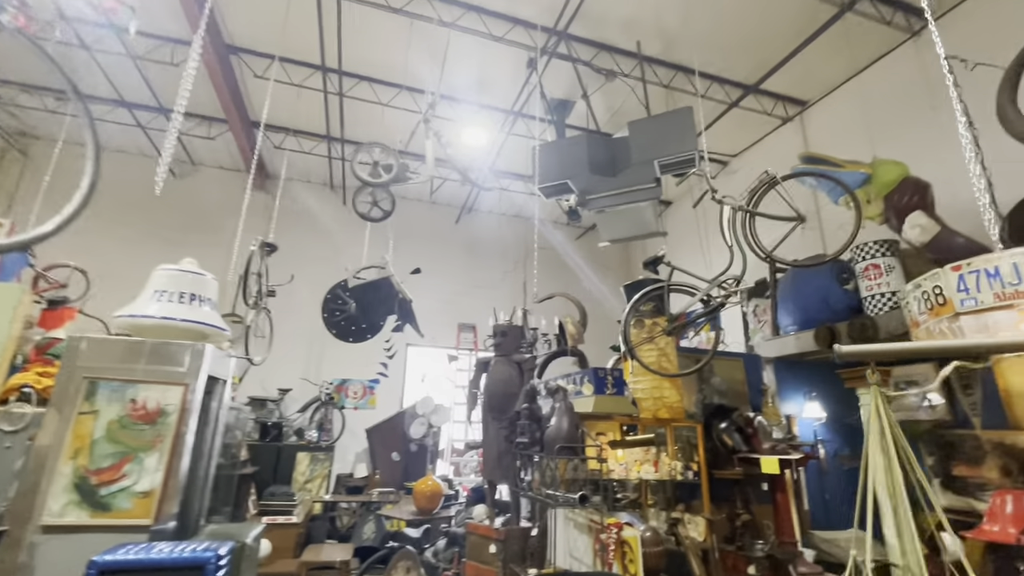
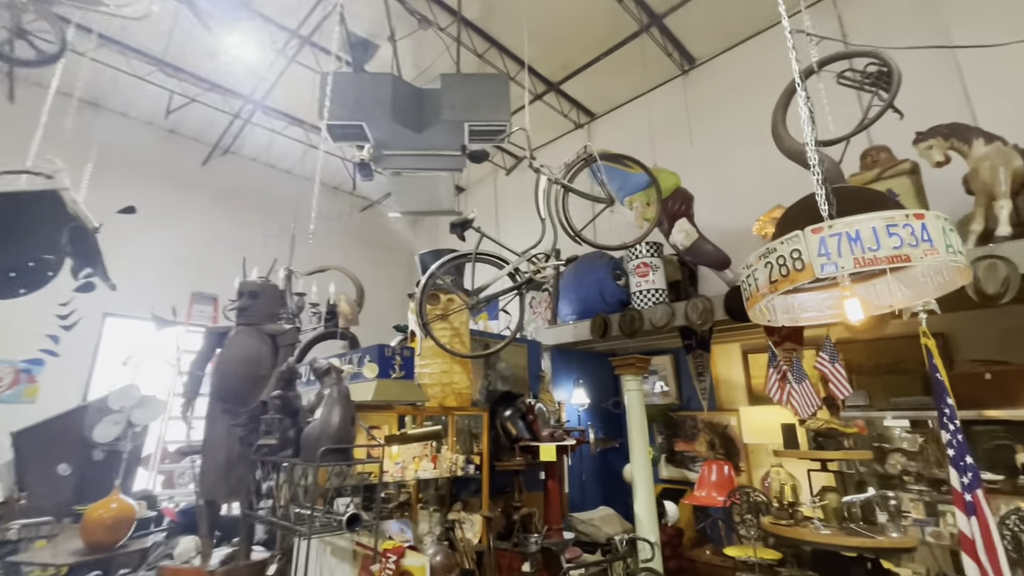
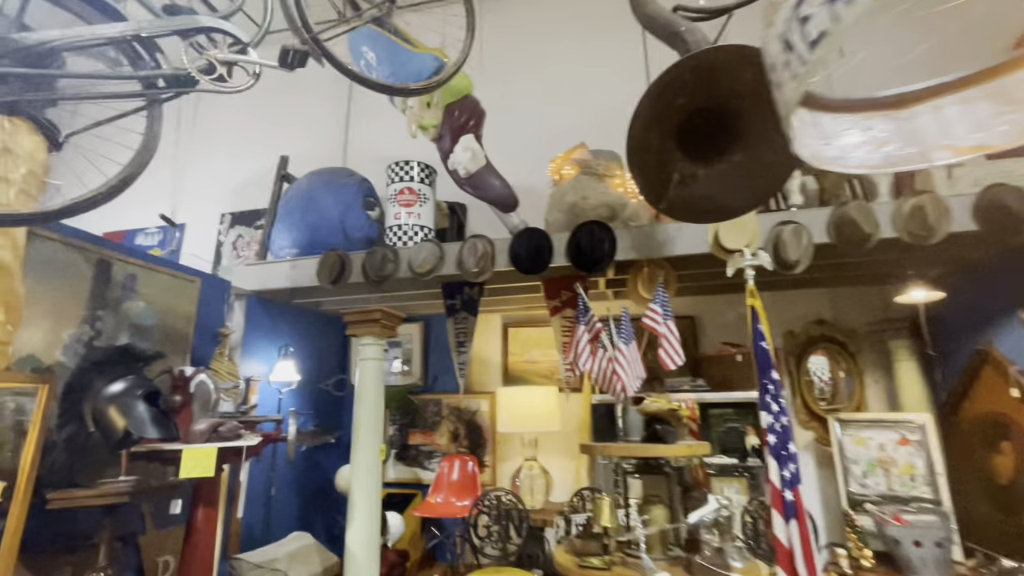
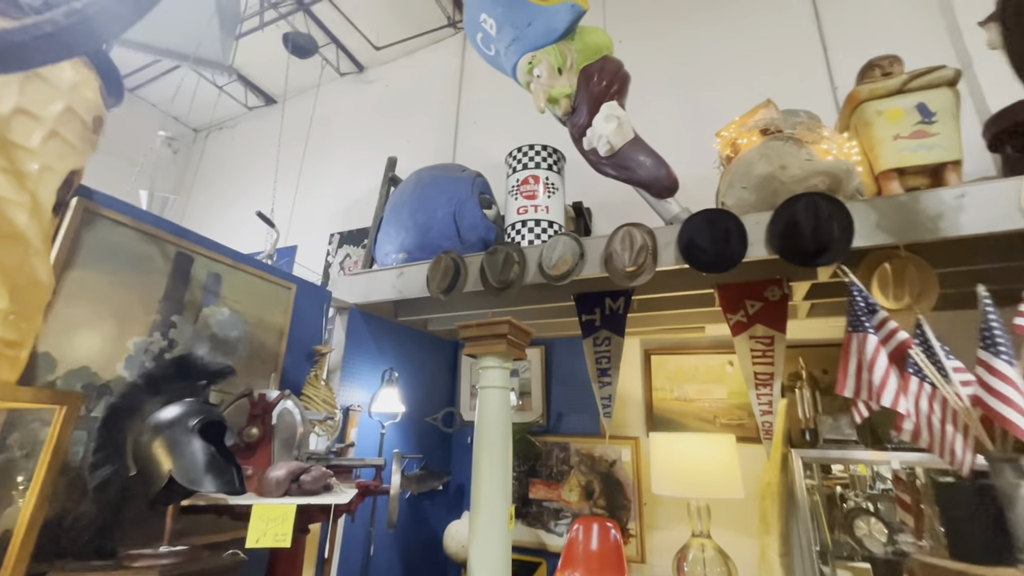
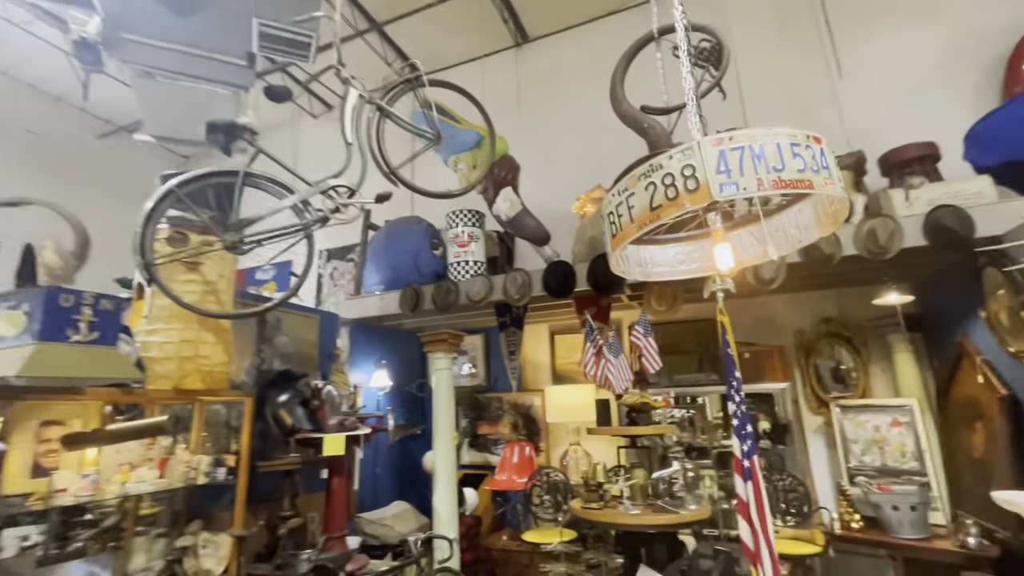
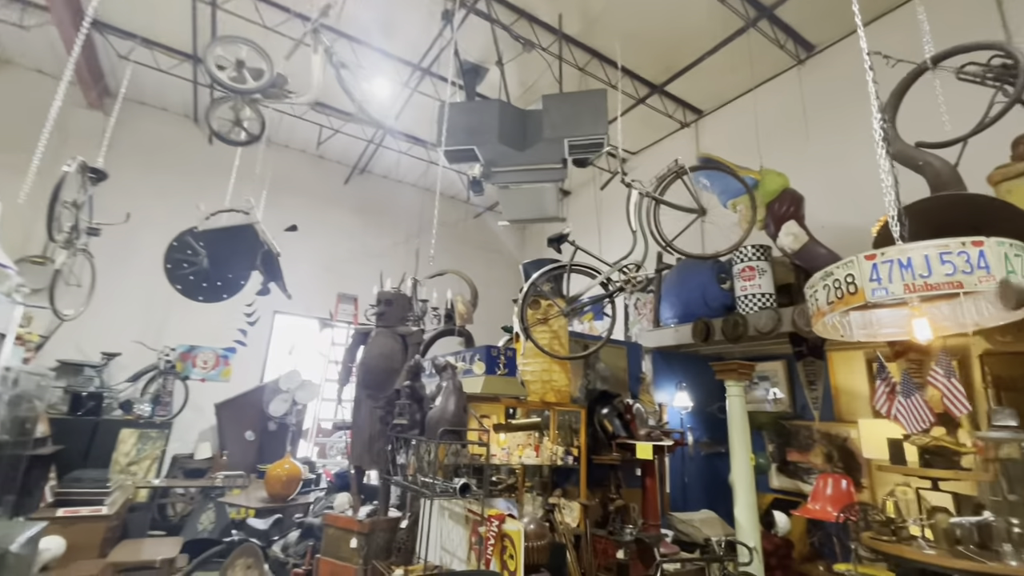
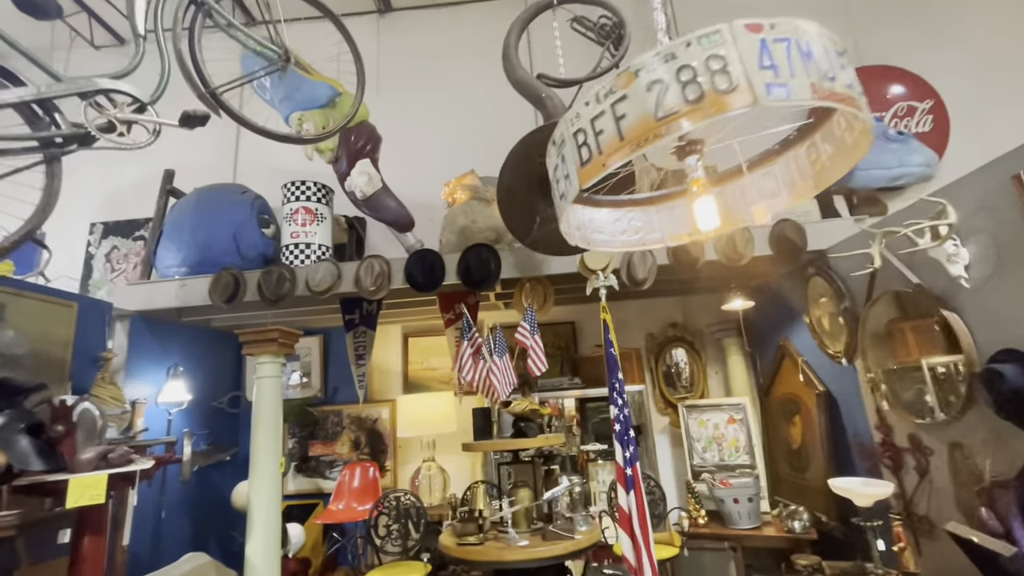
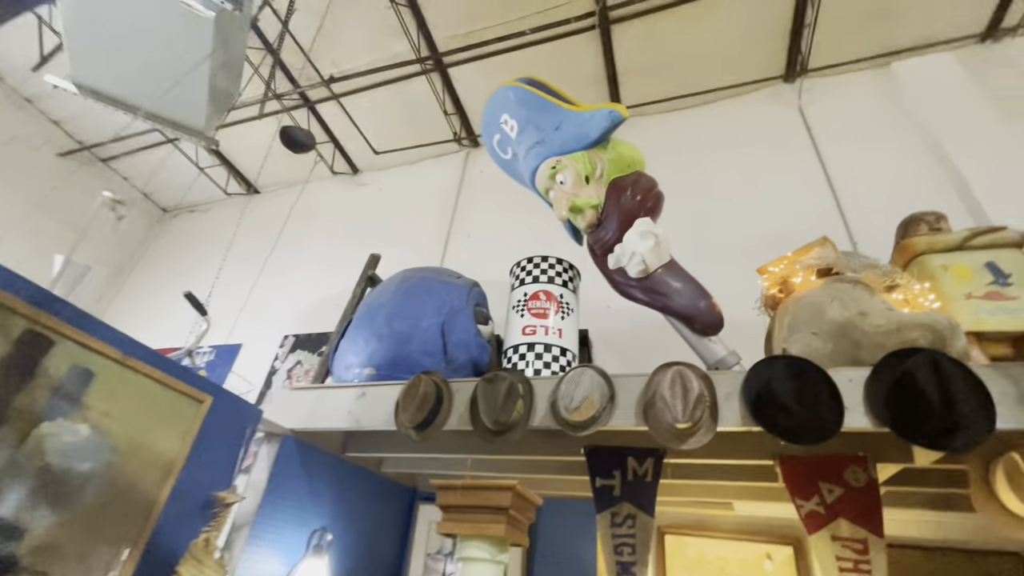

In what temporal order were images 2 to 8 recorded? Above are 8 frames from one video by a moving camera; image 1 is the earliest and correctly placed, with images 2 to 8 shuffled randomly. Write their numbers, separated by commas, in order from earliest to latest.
6, 2, 5, 7, 3, 4, 8
